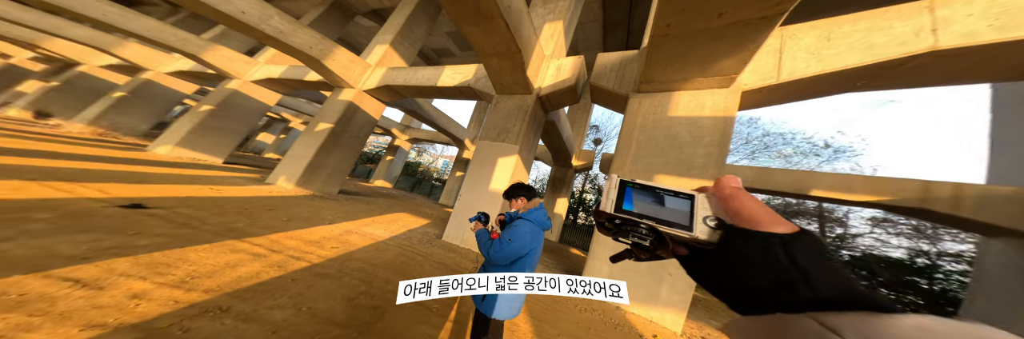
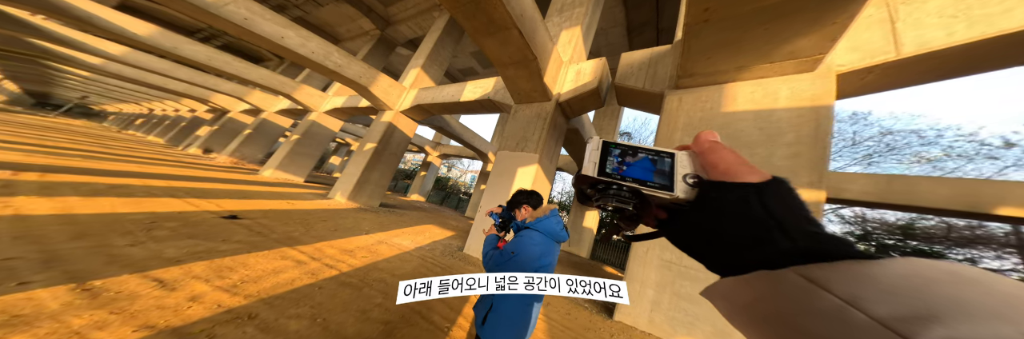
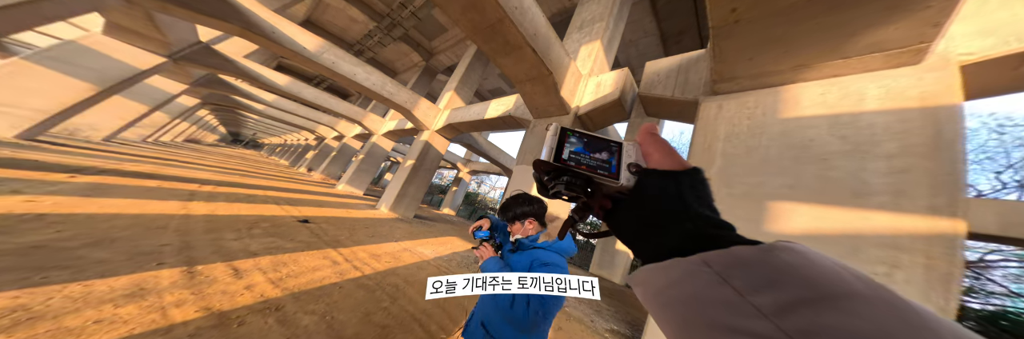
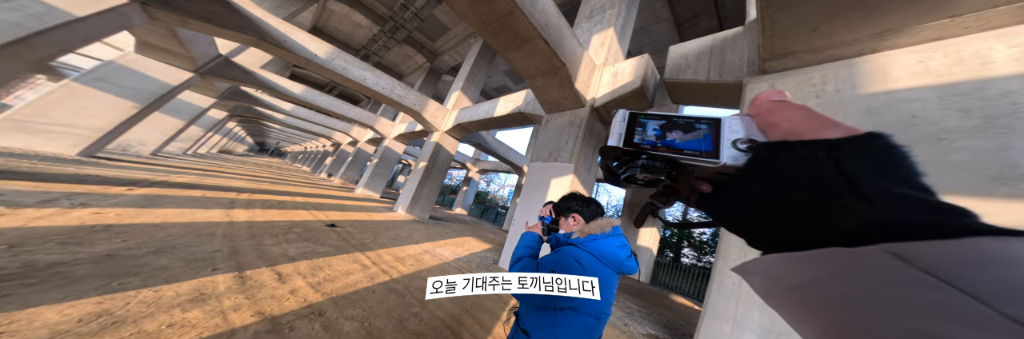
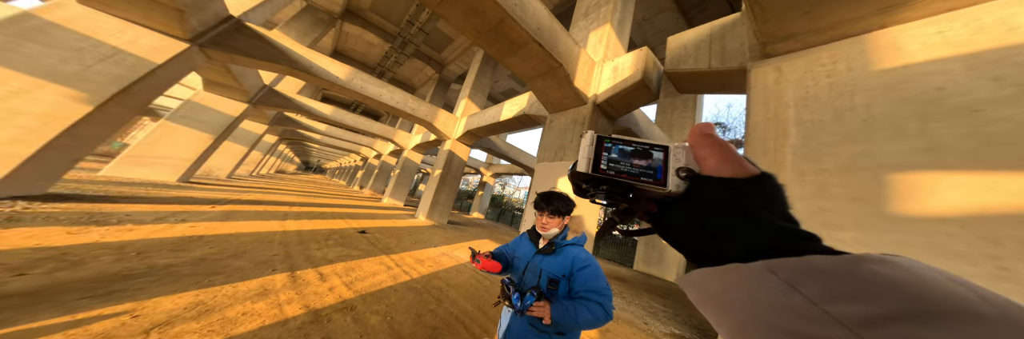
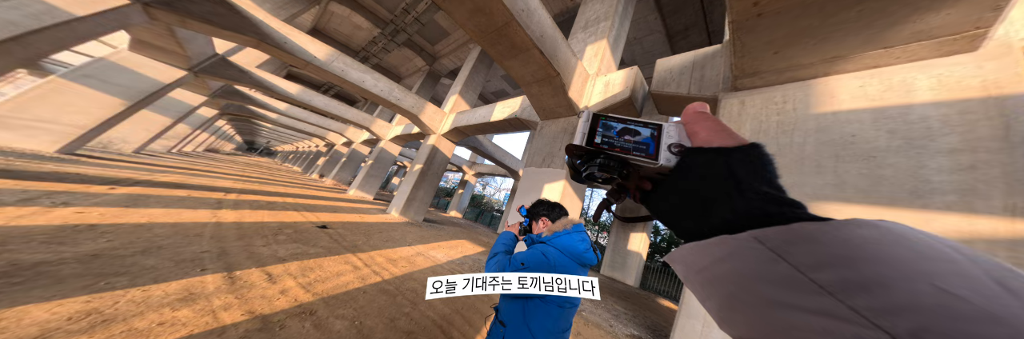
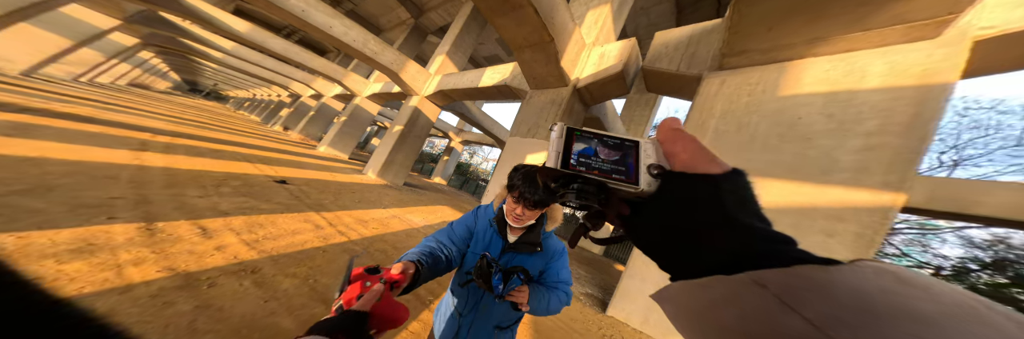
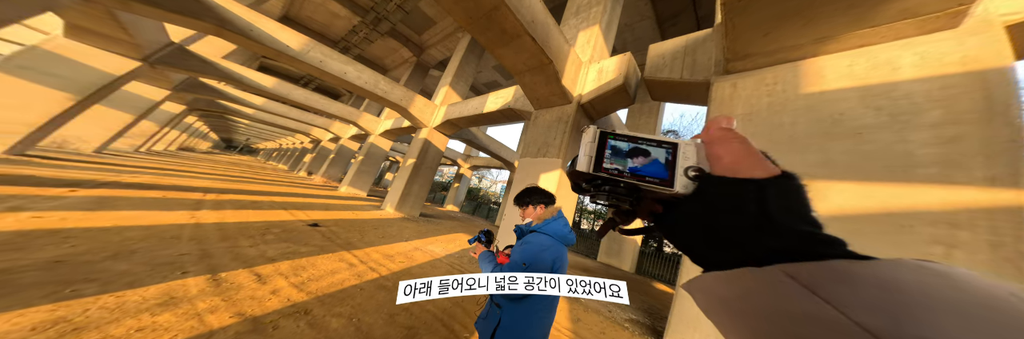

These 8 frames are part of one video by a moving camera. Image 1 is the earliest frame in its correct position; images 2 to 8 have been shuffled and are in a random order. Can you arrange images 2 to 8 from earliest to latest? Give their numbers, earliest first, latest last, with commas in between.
2, 8, 5, 7, 3, 6, 4
